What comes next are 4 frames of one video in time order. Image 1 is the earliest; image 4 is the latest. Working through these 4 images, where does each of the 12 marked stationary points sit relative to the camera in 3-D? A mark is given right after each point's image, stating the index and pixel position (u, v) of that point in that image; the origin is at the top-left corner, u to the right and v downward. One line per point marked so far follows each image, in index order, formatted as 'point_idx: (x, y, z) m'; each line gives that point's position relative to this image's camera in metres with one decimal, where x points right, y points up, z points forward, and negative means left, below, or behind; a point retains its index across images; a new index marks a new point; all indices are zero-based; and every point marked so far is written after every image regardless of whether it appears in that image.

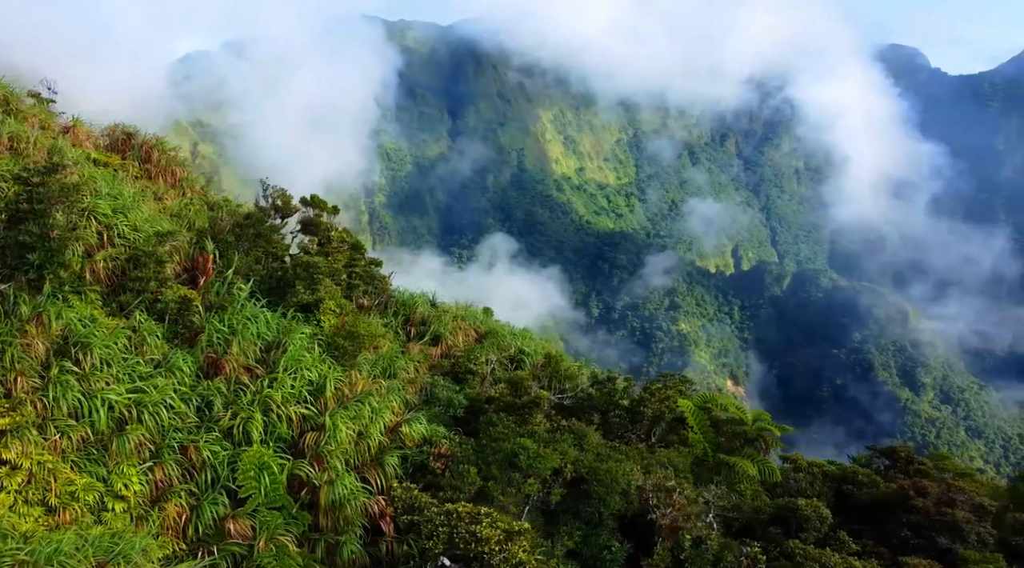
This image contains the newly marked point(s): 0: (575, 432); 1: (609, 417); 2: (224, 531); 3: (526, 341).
0: (+0.8, -1.8, +11.4) m
1: (+1.4, -2.0, +13.7) m
2: (-3.0, -2.5, +9.2) m
3: (+0.3, -1.0, +16.6) m
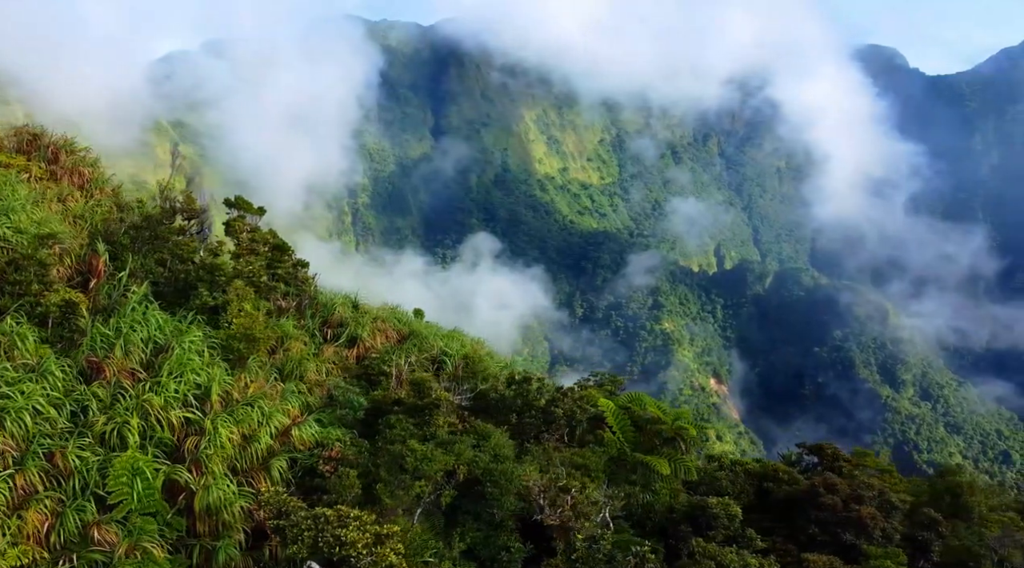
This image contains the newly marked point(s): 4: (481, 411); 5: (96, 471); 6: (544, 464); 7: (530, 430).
0: (-0.4, -1.8, +11.4) m
1: (+0.2, -2.0, +13.7) m
2: (-4.1, -2.5, +9.1) m
3: (-1.1, -1.0, +16.6) m
4: (-0.5, -2.0, +14.1) m
5: (-4.2, -1.9, +9.3) m
6: (+0.4, -2.3, +11.8) m
7: (+0.3, -2.2, +13.7) m
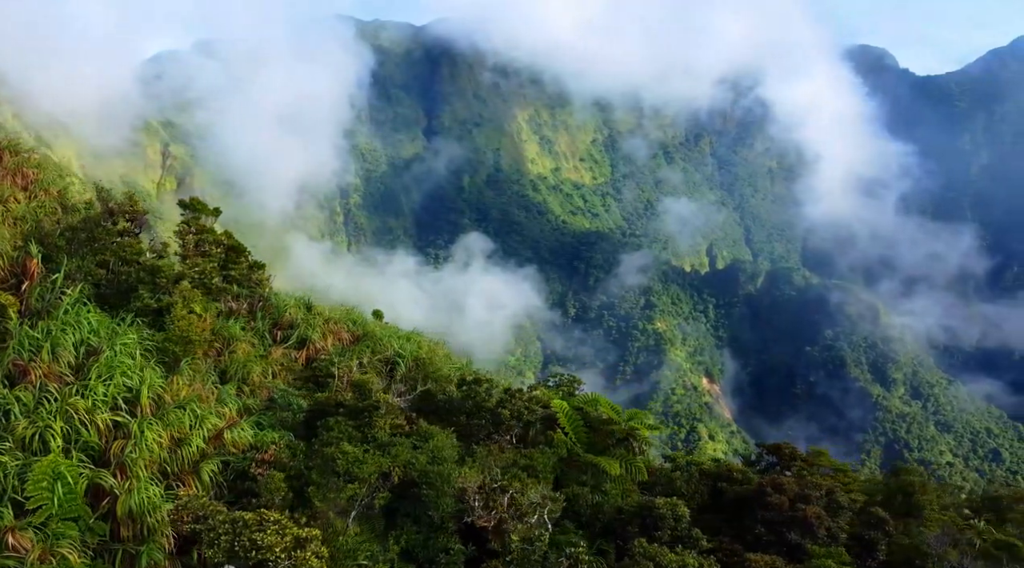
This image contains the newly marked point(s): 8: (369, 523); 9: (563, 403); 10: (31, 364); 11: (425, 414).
0: (-1.1, -1.8, +11.4) m
1: (-0.6, -2.0, +13.7) m
2: (-4.8, -2.5, +9.0) m
3: (-1.9, -1.1, +16.5) m
4: (-1.3, -2.0, +14.0) m
5: (-4.9, -1.9, +9.2) m
6: (-0.3, -2.3, +11.8) m
7: (-0.5, -2.2, +13.7) m
8: (-1.6, -2.6, +10.2) m
9: (+0.8, -2.0, +15.2) m
10: (-5.1, -0.9, +9.9) m
11: (-1.3, -2.0, +14.0) m
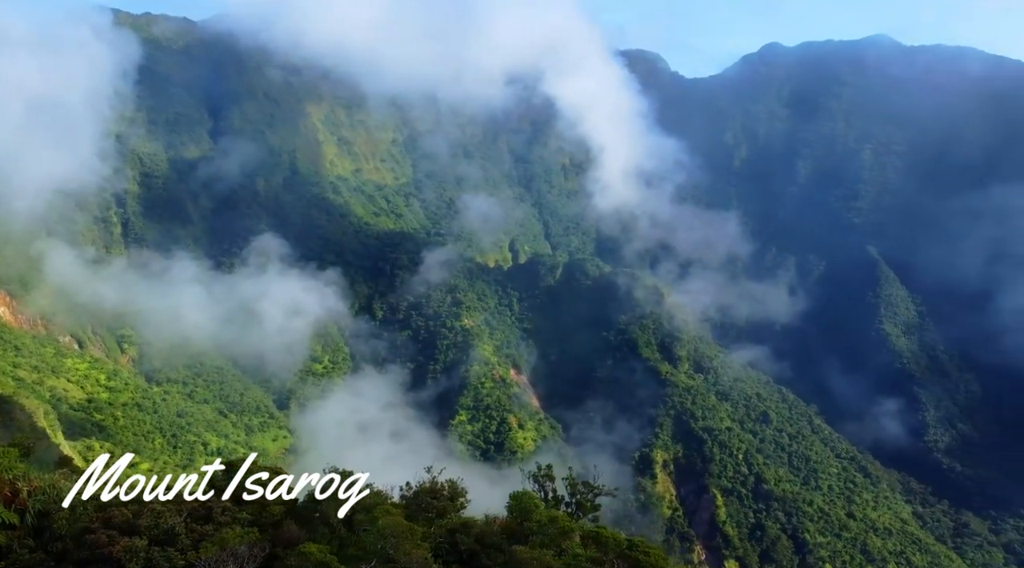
0: (-9.8, -2.4, +8.9) m
1: (-10.0, -2.6, +11.3) m
2: (-12.5, -3.3, +5.6) m
3: (-12.2, -1.7, +13.6) m
4: (-10.7, -2.6, +11.5) m
5: (-12.7, -2.7, +5.8) m
6: (-9.1, -2.8, +9.7) m
7: (-9.9, -2.7, +11.3) m
8: (-9.8, -3.2, +7.7) m
9: (-9.2, -2.5, +13.2) m
10: (-13.2, -1.6, +6.4) m
11: (-10.8, -2.5, +11.4) m
